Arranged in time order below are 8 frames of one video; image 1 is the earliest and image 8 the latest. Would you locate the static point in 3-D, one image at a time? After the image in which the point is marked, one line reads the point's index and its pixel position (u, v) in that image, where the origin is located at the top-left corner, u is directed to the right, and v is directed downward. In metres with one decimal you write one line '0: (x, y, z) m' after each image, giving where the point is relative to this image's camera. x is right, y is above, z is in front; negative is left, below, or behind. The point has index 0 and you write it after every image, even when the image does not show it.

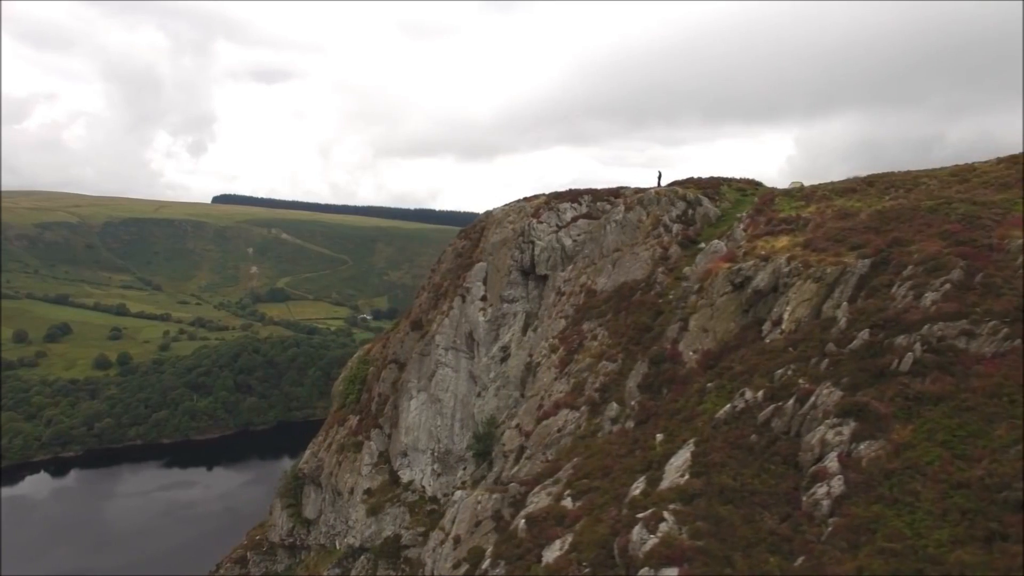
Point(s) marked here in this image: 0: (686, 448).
0: (+6.0, -5.4, +19.5) m
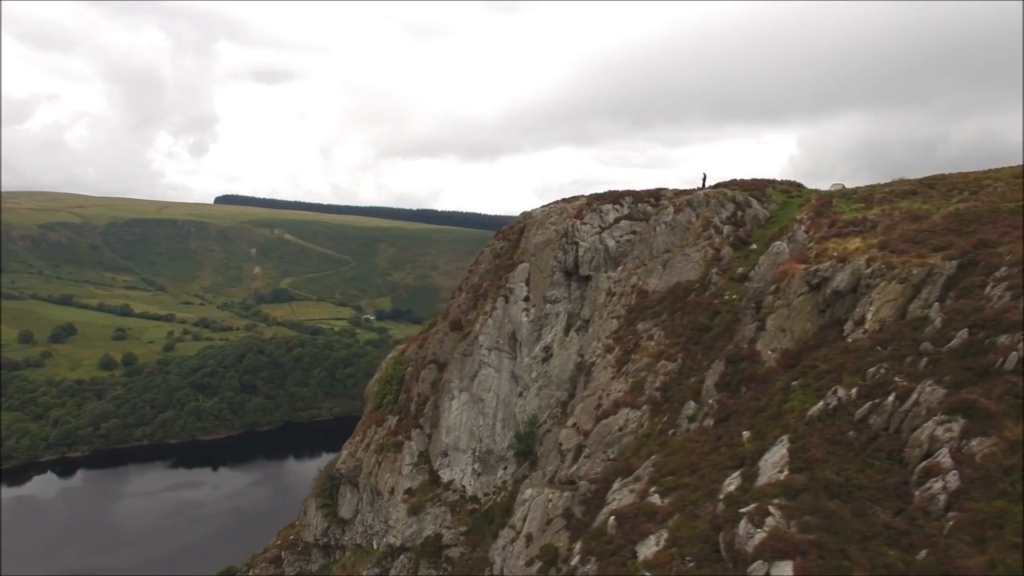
0: (+9.4, -5.4, +19.9) m
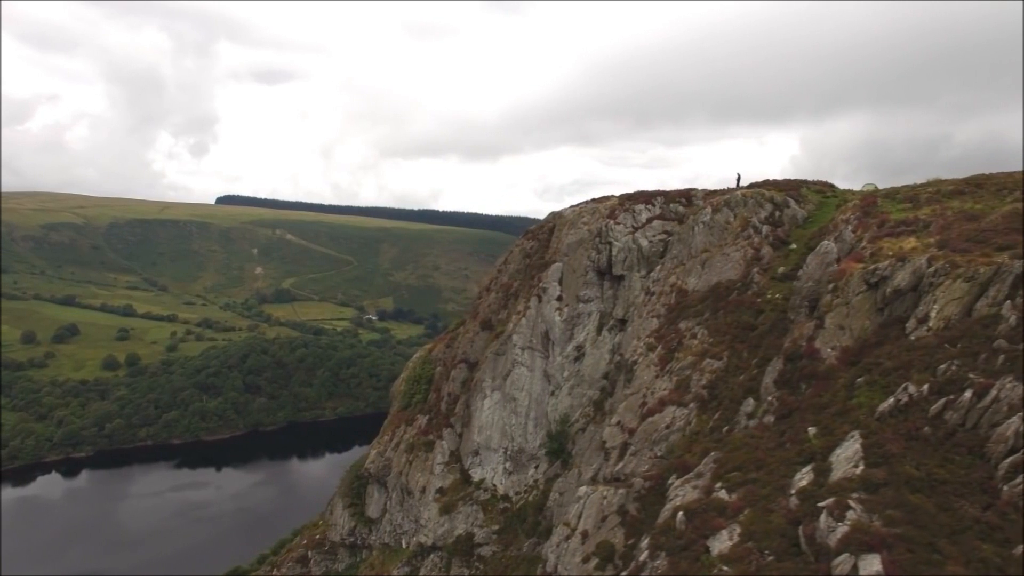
0: (+12.0, -5.3, +20.2) m
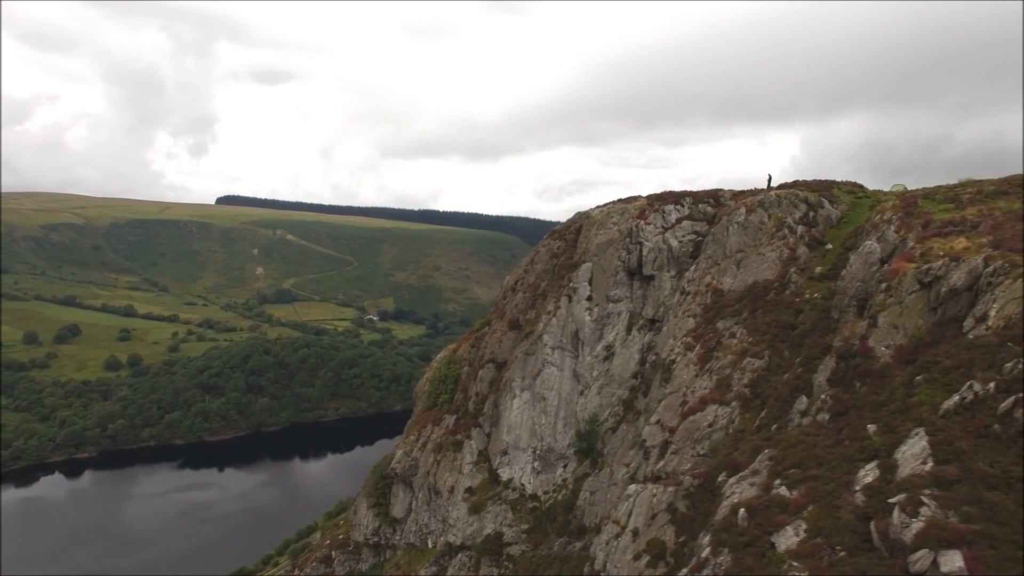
0: (+14.5, -5.3, +20.4) m
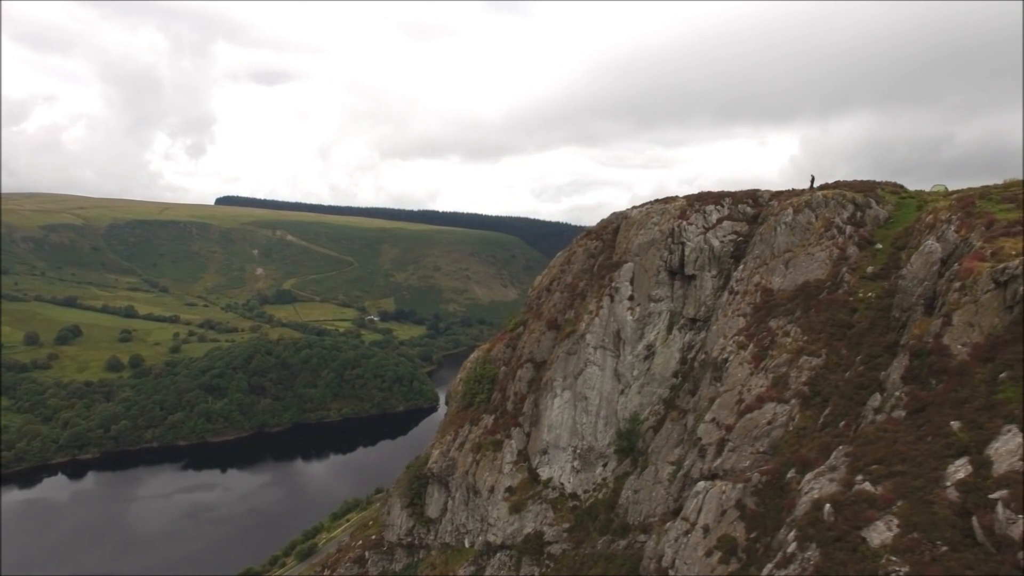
0: (+18.1, -5.3, +20.8) m
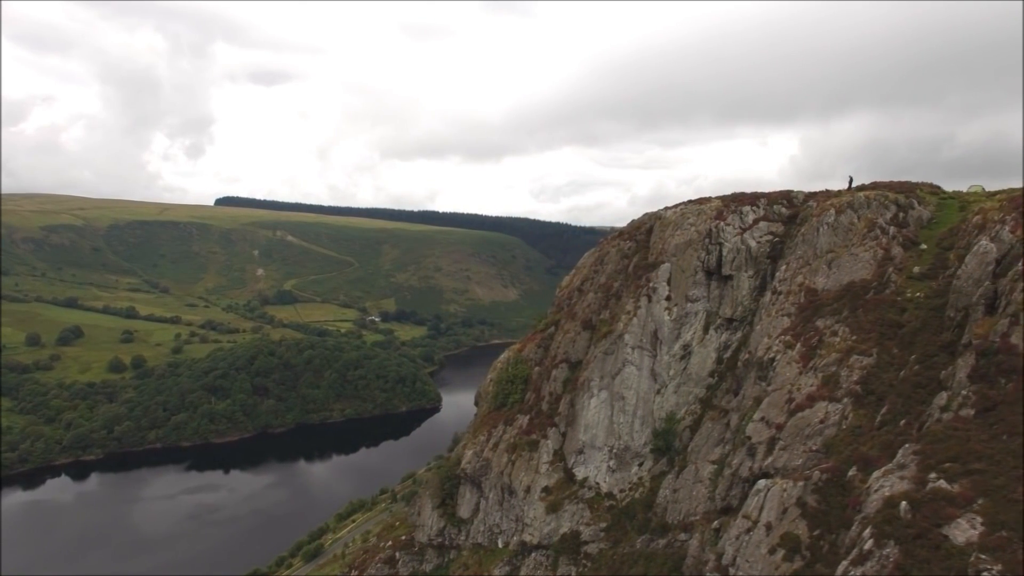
0: (+21.3, -5.3, +21.0) m
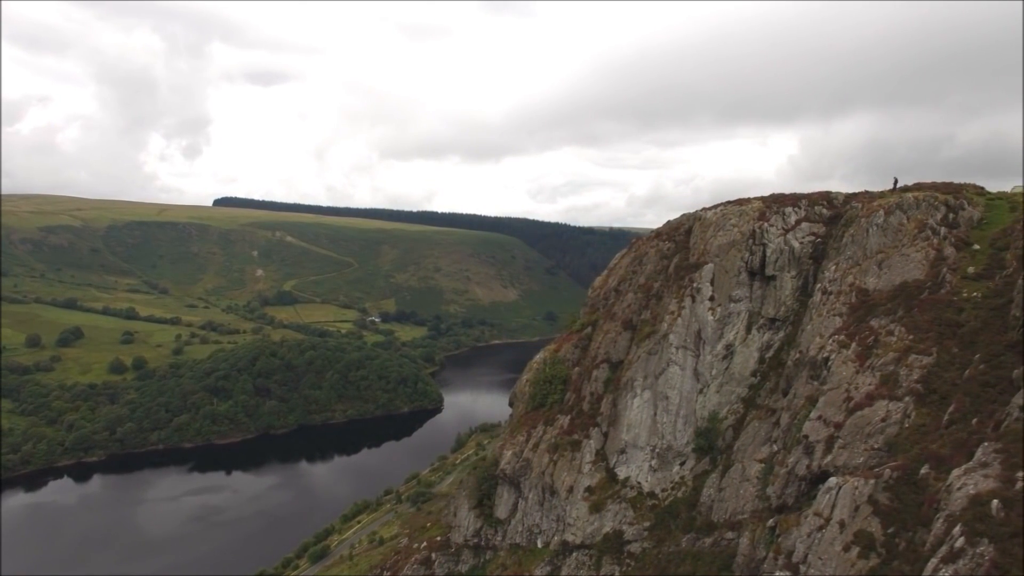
0: (+25.1, -5.3, +21.3) m
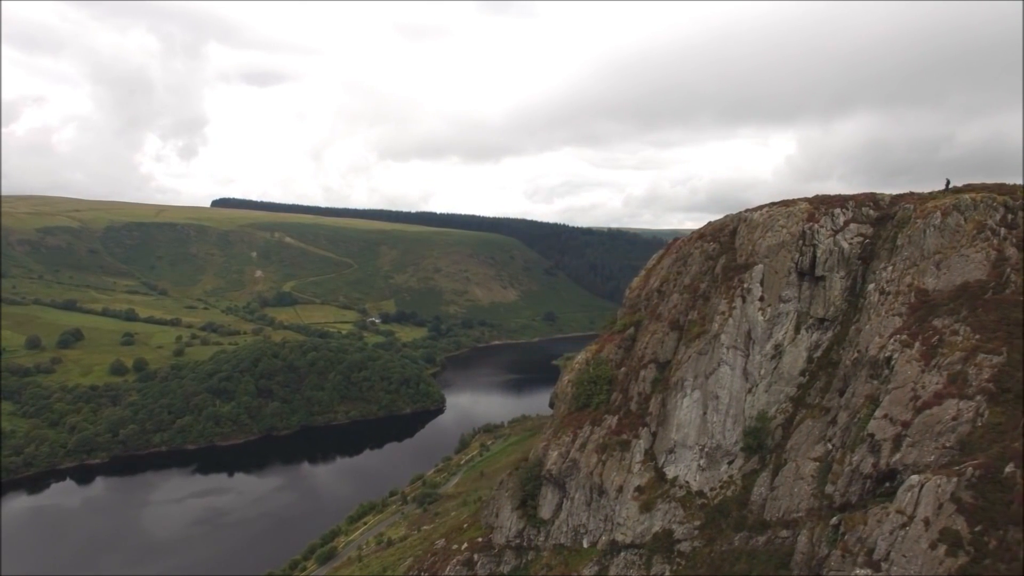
0: (+29.6, -5.2, +21.7) m
